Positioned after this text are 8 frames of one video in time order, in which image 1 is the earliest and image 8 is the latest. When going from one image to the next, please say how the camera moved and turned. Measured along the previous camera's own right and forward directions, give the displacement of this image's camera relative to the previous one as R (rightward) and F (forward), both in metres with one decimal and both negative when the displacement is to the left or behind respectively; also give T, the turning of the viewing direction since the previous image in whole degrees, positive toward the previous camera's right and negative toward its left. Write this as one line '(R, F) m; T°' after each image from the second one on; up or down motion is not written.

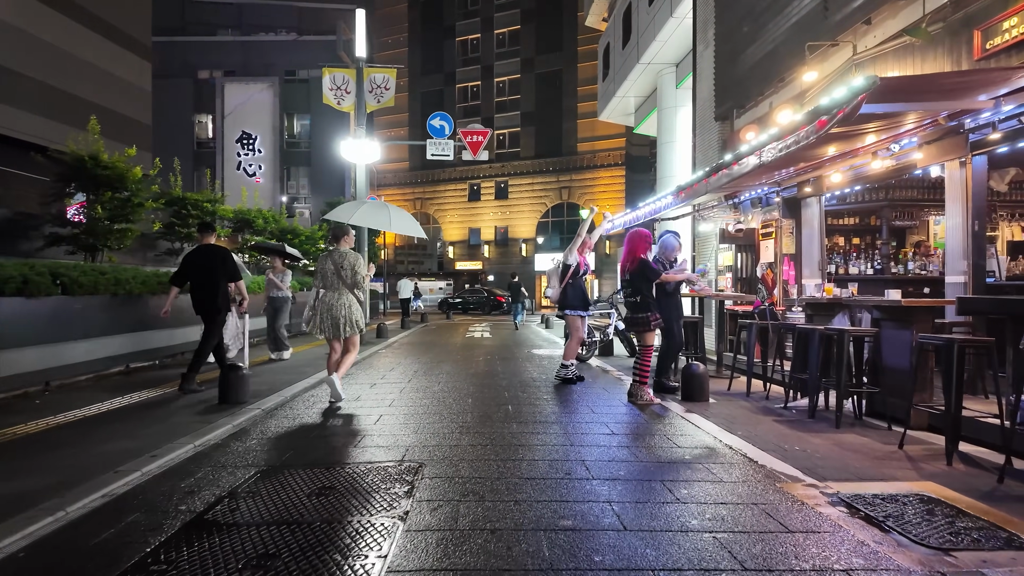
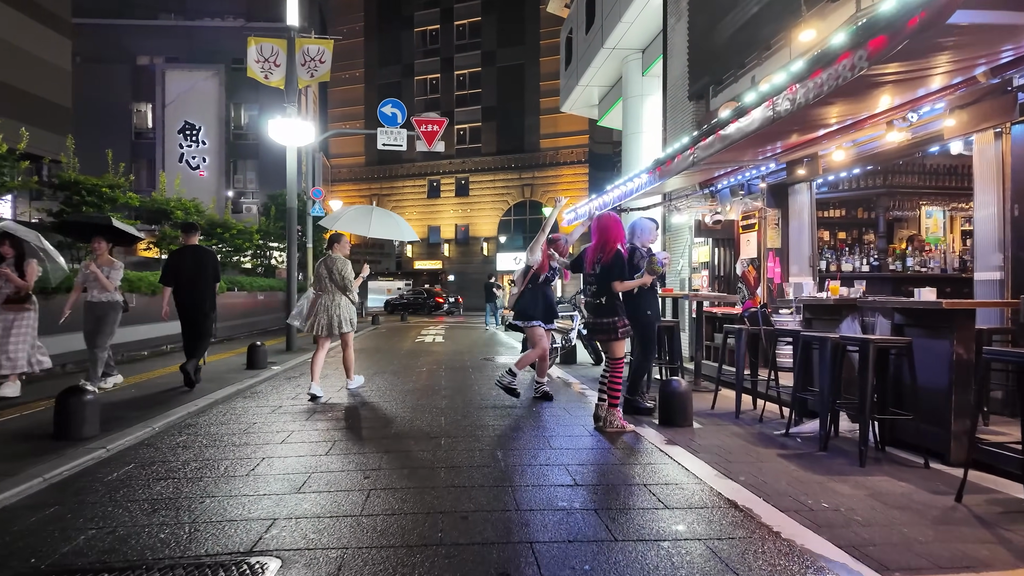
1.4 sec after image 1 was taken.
(+0.3, +1.6) m; +3°
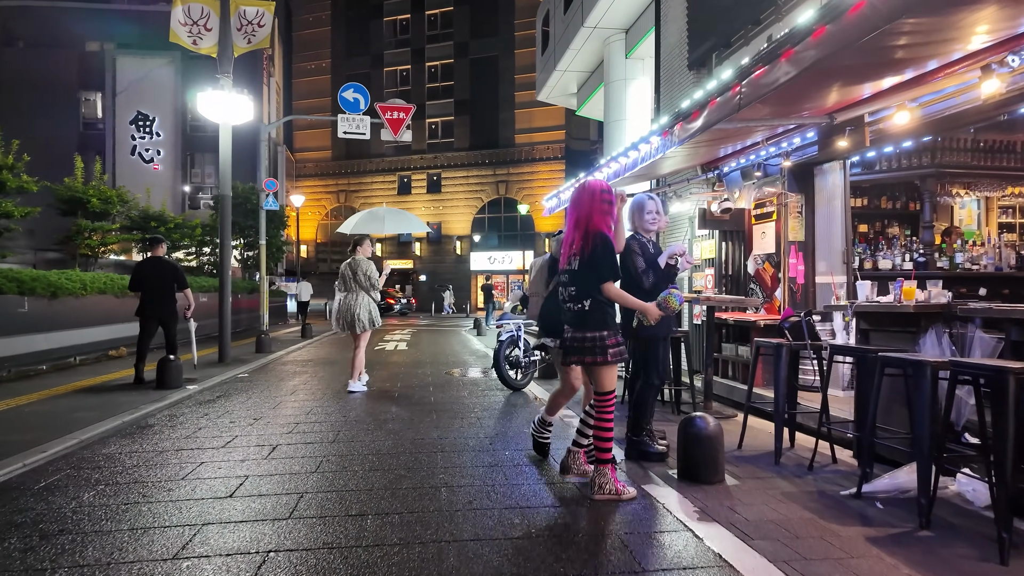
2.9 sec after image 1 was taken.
(+0.1, +1.8) m; +2°
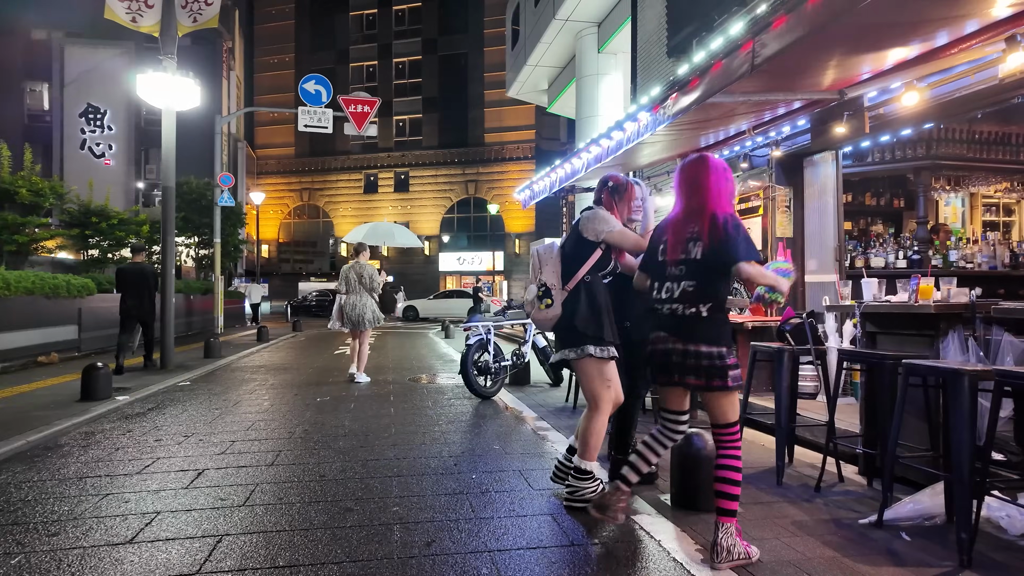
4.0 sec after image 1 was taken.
(0.0, +0.7) m; +3°
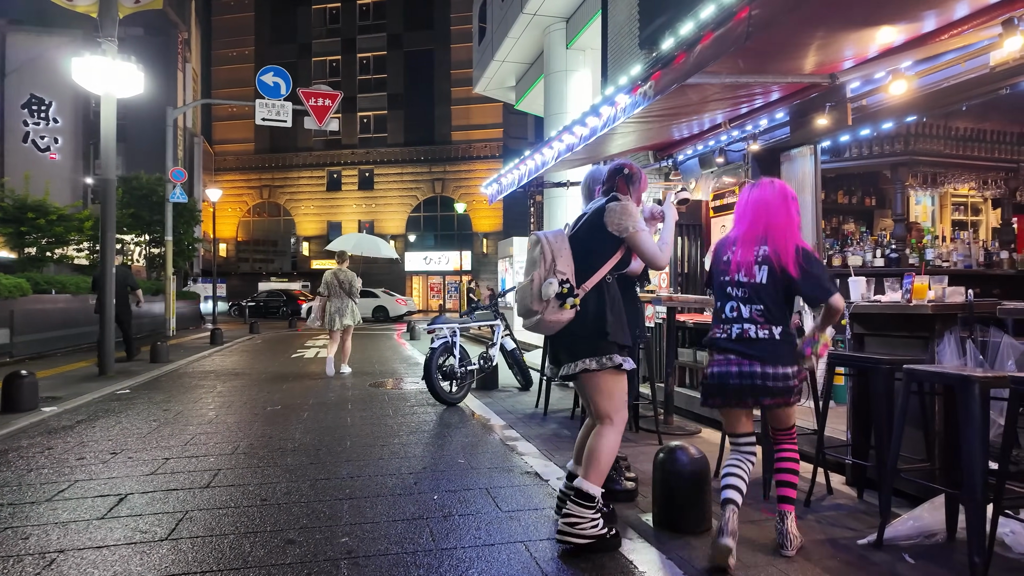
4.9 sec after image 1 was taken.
(0.0, +0.4) m; +3°
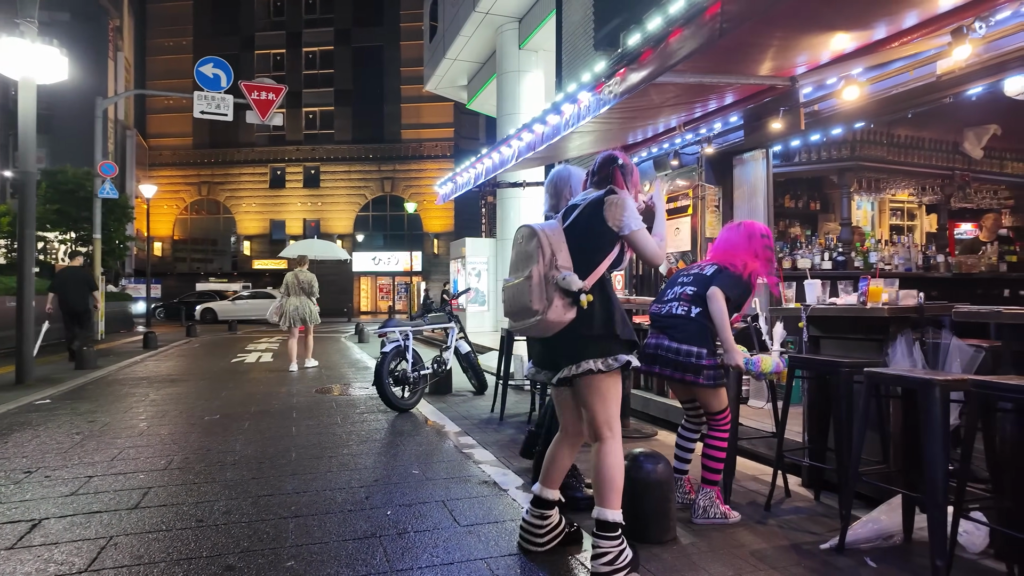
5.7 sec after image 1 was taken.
(-0.1, +0.2) m; +5°
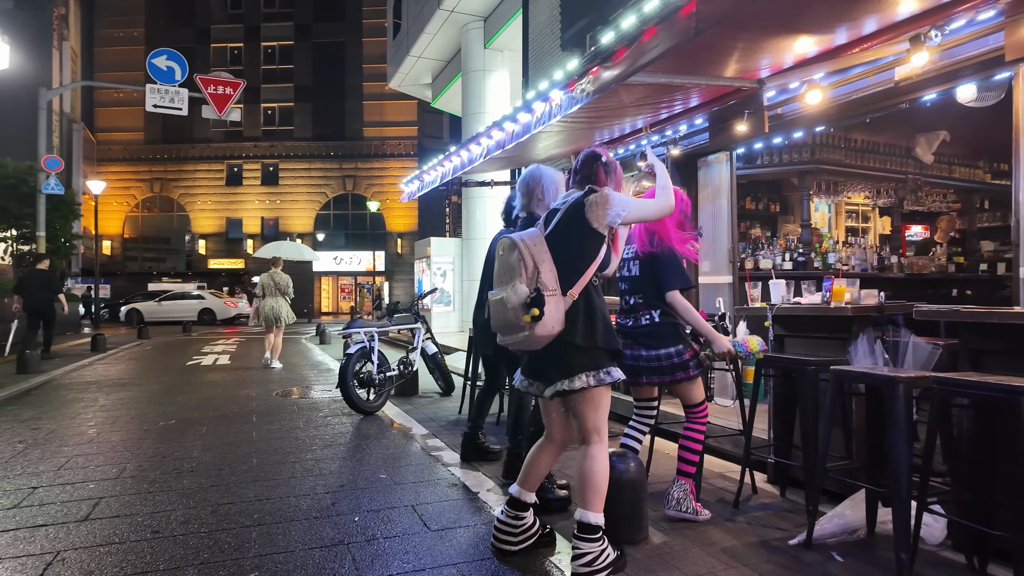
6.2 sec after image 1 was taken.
(0.0, +0.1) m; +4°
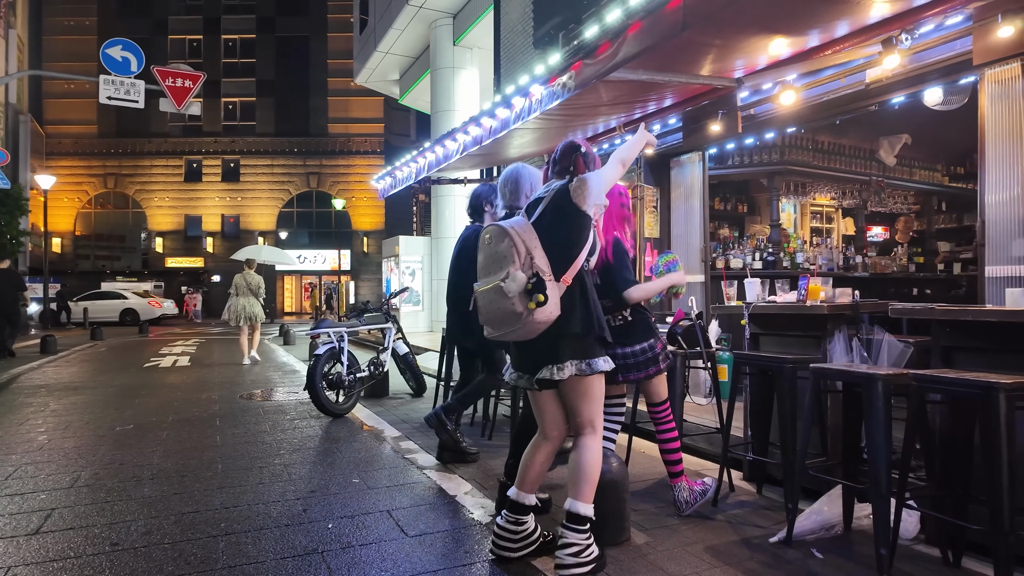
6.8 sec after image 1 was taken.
(-0.1, +0.1) m; +3°
